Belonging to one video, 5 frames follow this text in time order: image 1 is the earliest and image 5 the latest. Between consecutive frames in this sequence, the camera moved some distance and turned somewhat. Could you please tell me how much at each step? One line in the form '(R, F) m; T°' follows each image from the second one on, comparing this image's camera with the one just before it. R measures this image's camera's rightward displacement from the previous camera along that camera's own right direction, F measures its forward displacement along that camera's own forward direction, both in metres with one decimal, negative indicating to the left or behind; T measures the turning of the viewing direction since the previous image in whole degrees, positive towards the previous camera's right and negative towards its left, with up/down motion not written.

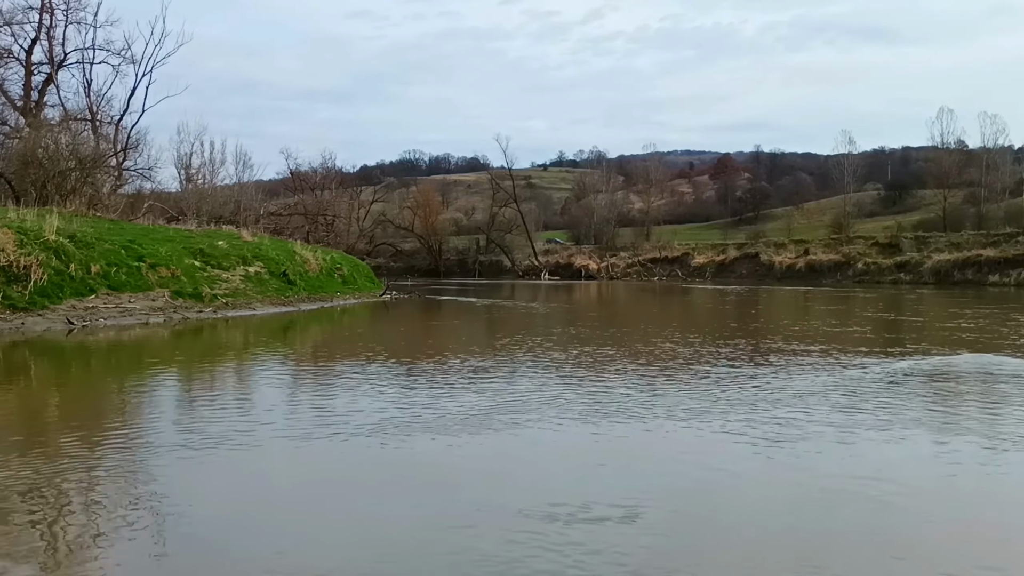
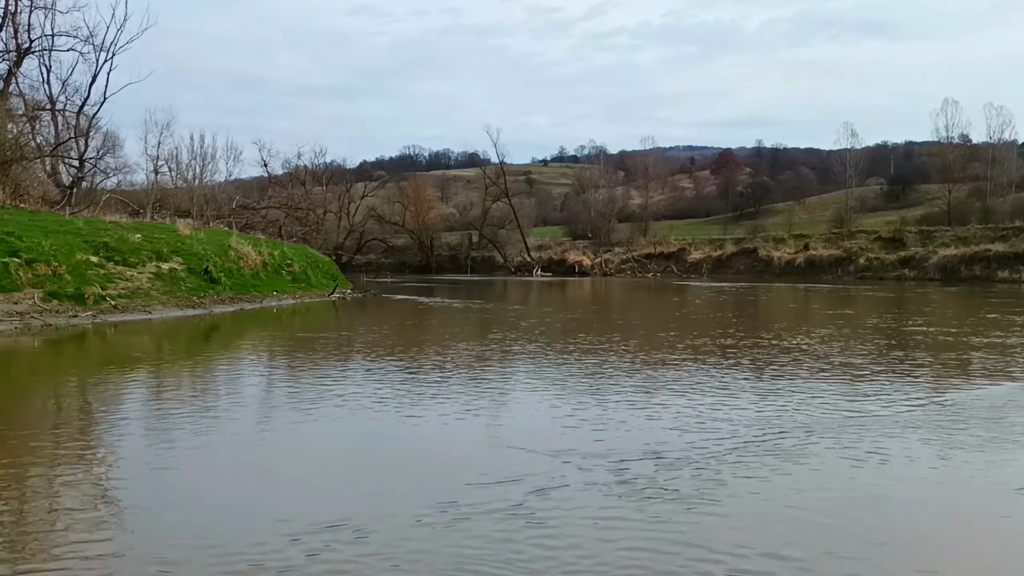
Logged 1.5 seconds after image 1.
(+0.4, +0.9) m; 0°
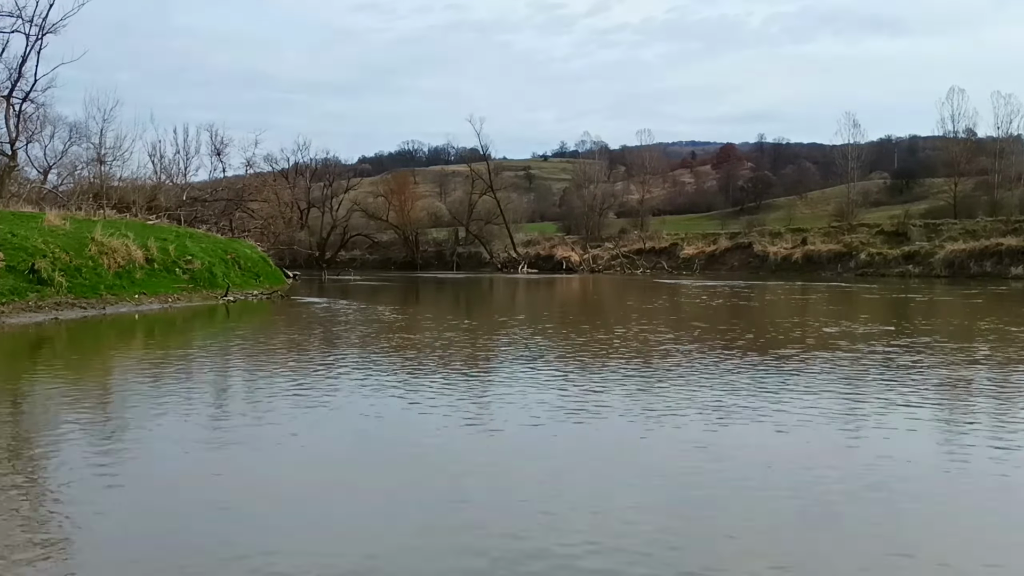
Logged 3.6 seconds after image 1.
(+0.6, +1.3) m; 0°
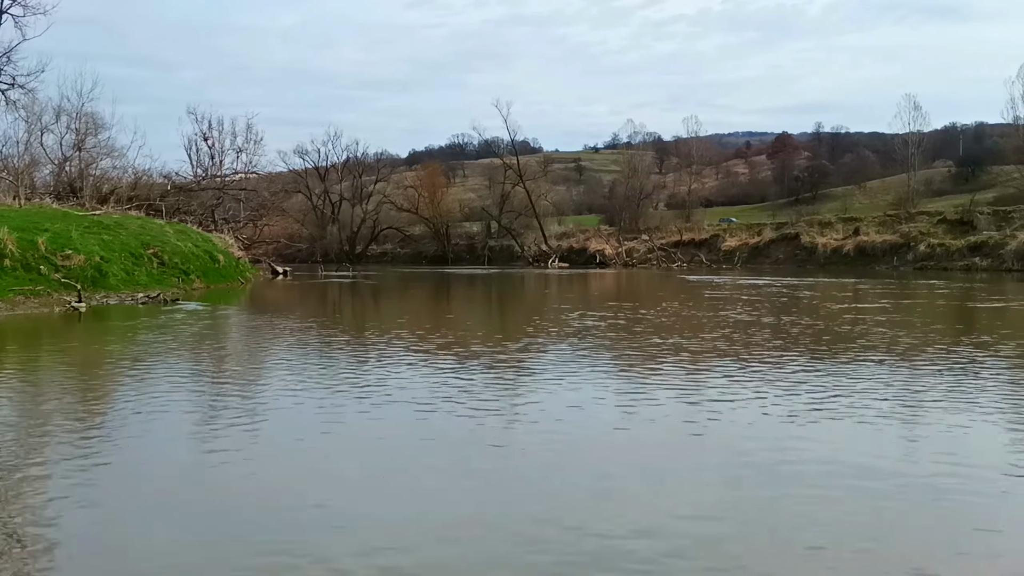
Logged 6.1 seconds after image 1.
(+0.8, +1.6) m; -4°
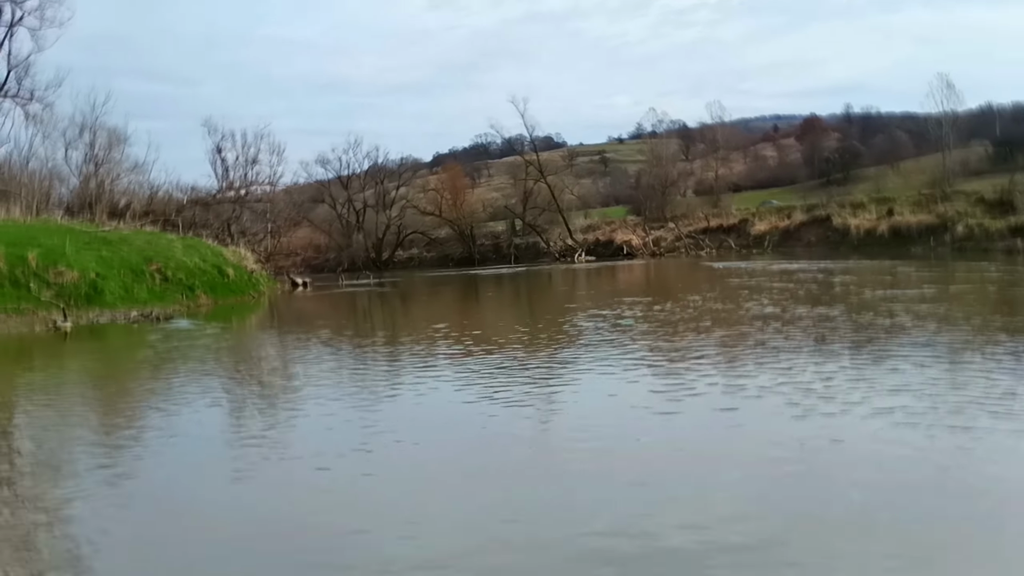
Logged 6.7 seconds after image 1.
(+0.1, +0.2) m; -2°
